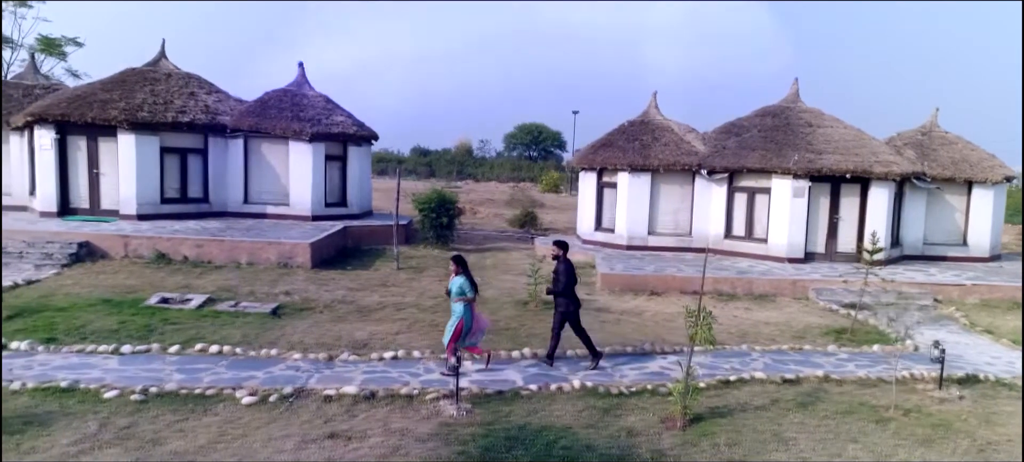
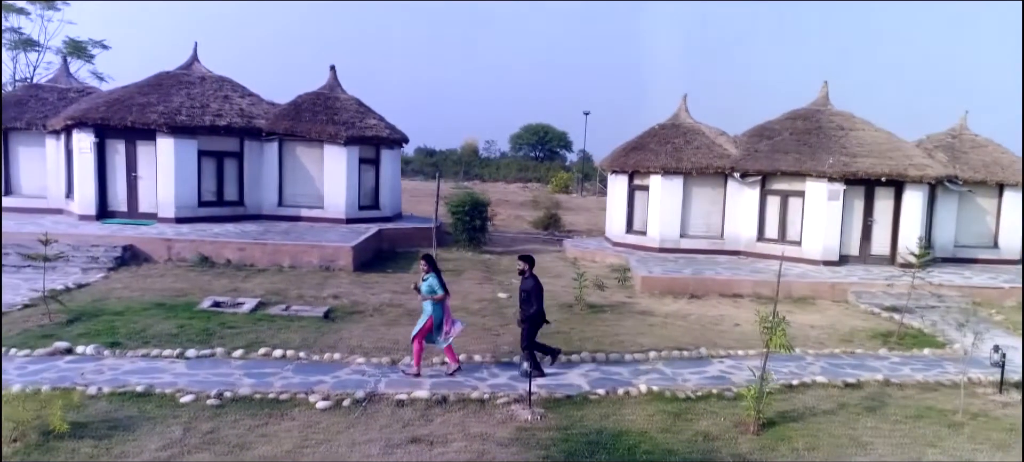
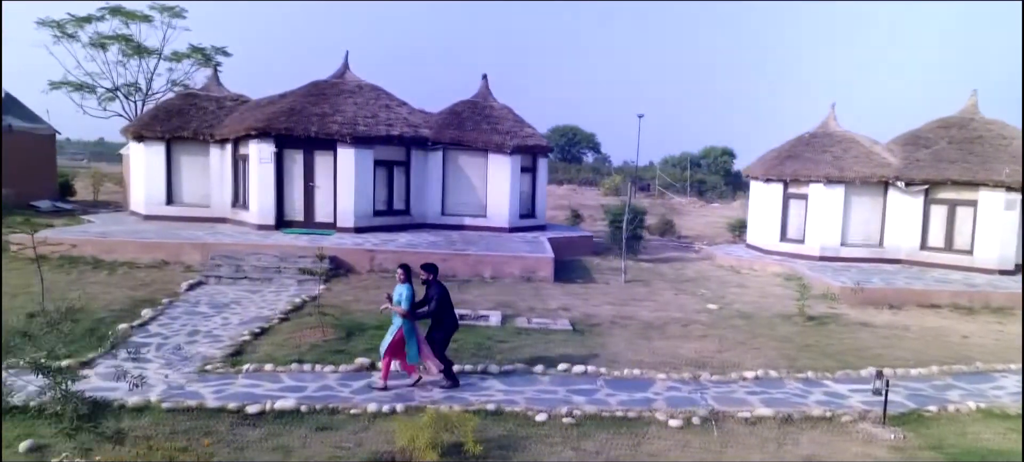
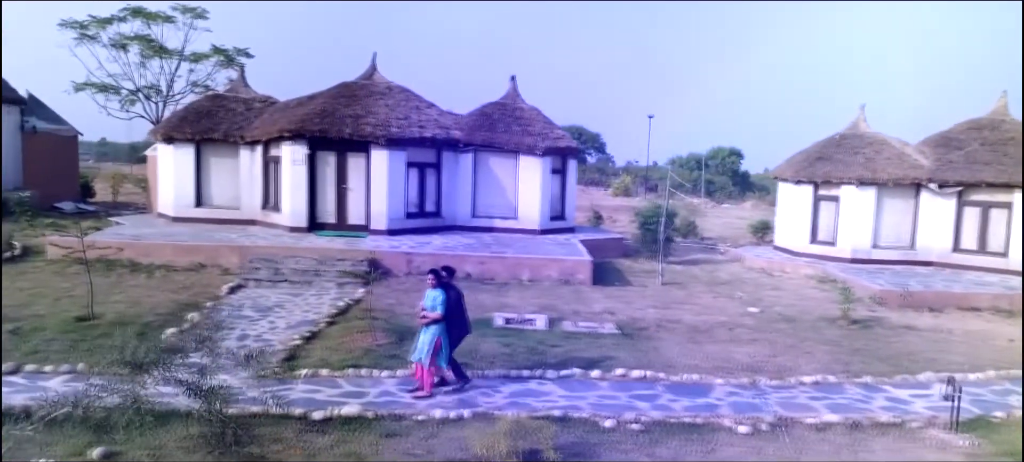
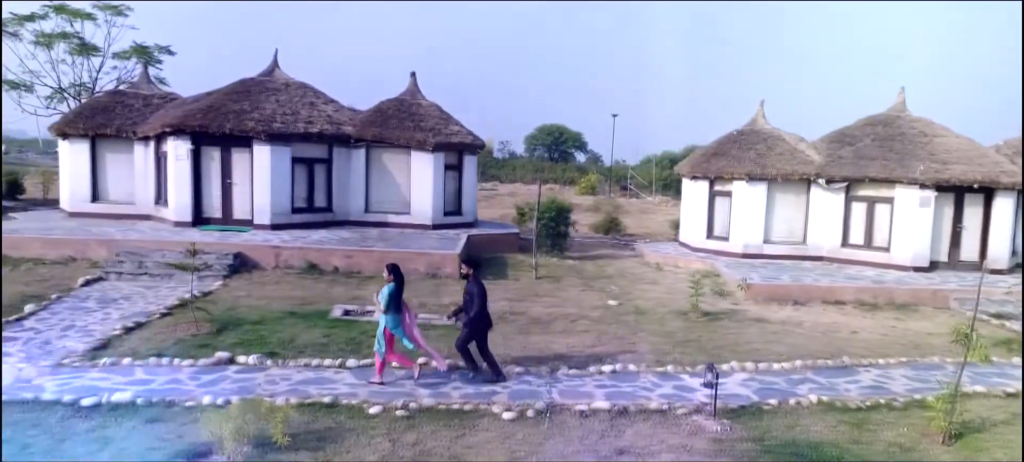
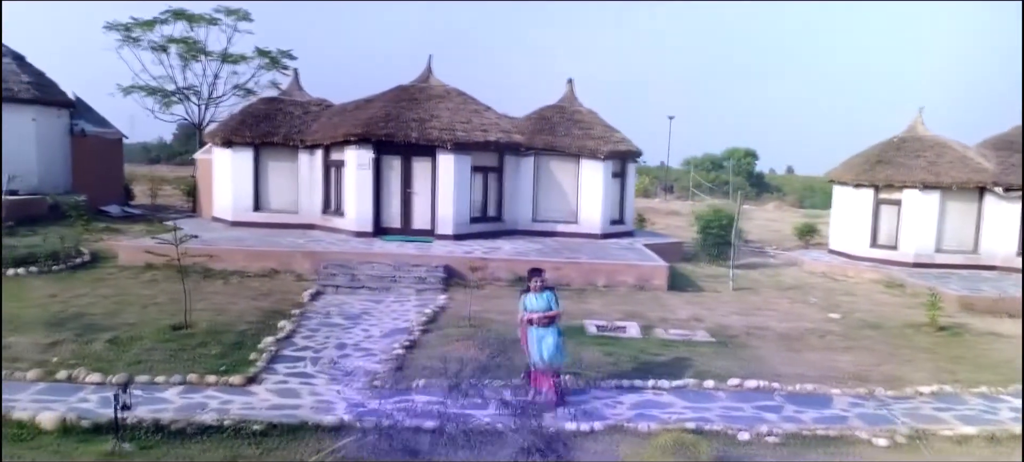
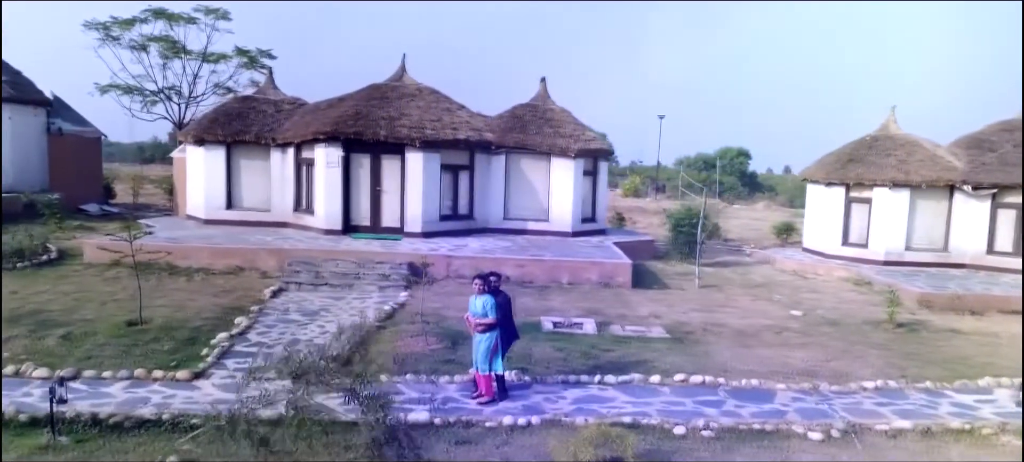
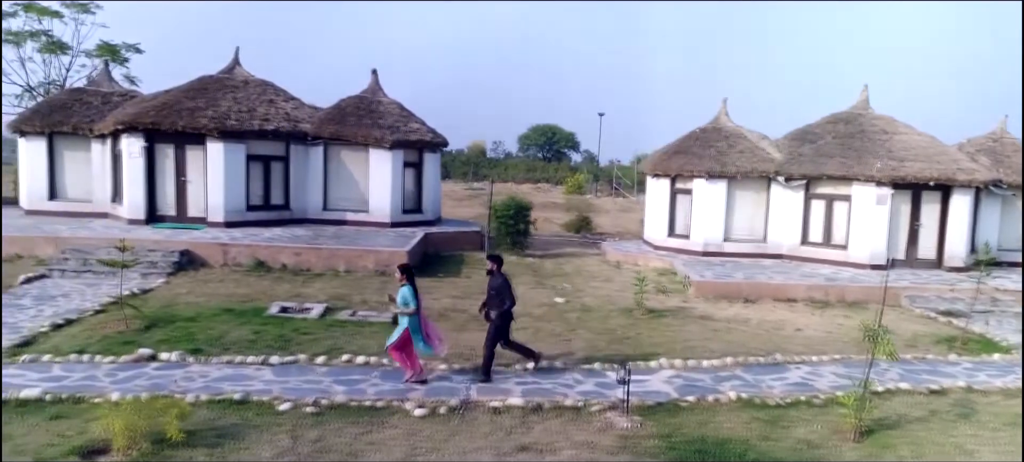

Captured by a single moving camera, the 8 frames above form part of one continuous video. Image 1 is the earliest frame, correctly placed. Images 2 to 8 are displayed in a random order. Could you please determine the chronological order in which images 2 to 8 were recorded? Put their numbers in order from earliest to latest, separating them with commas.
2, 8, 5, 3, 4, 7, 6
